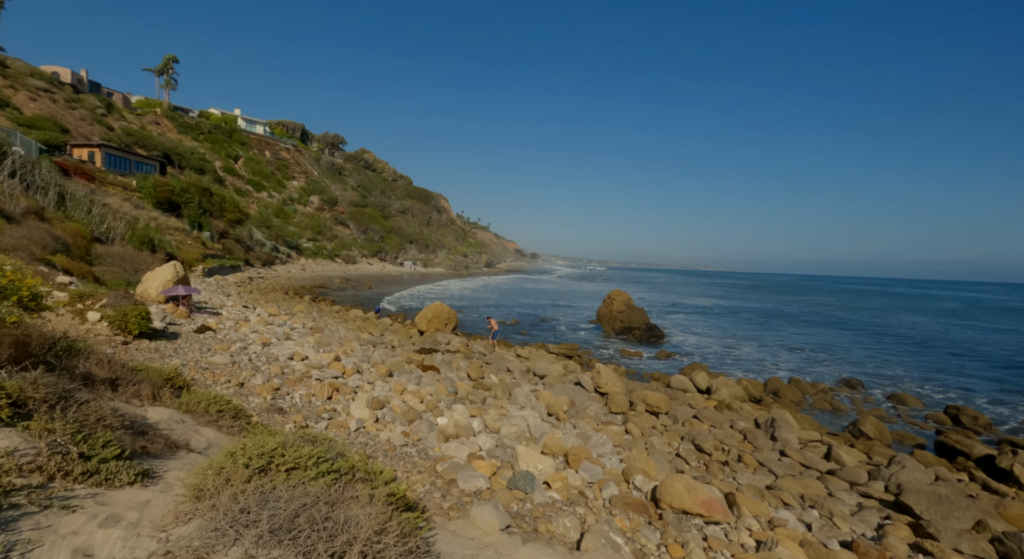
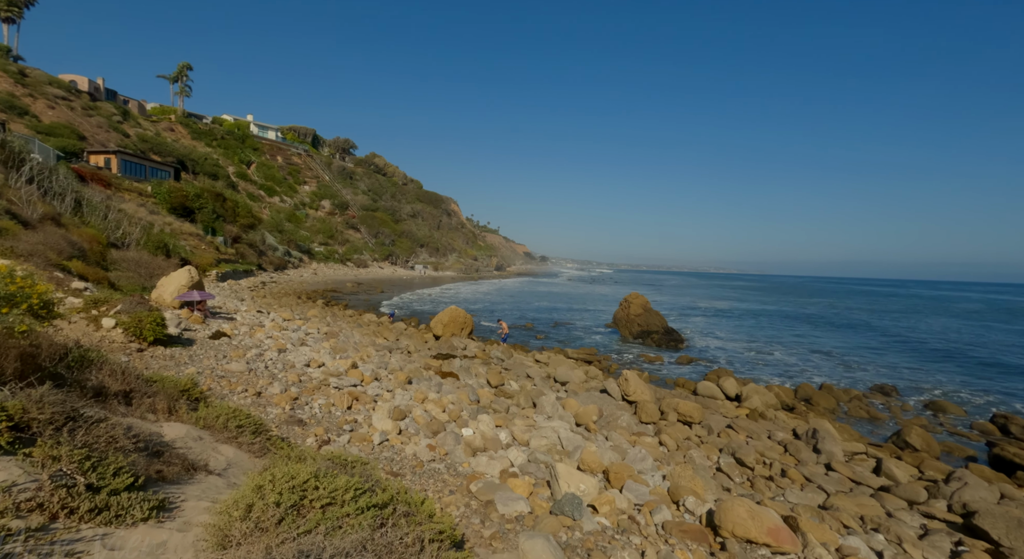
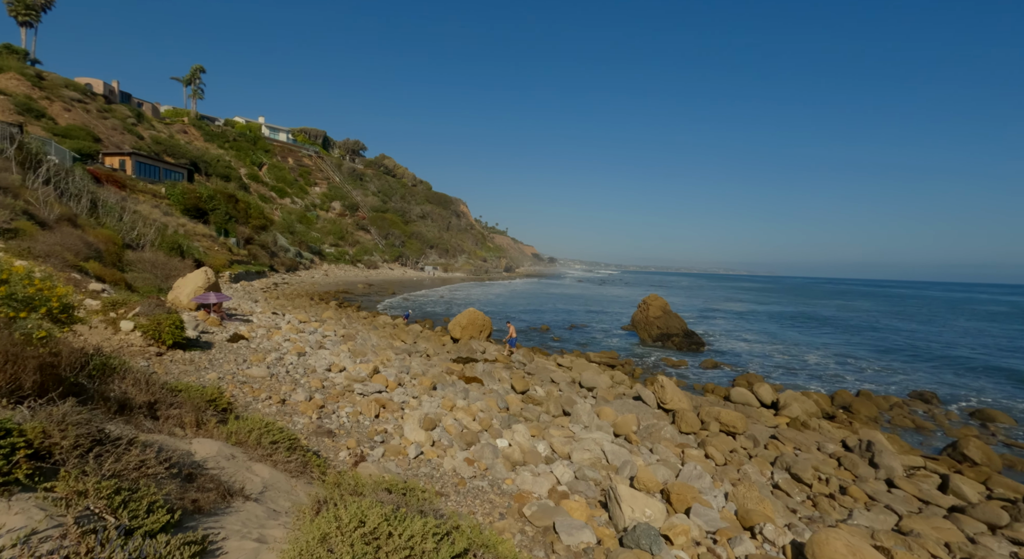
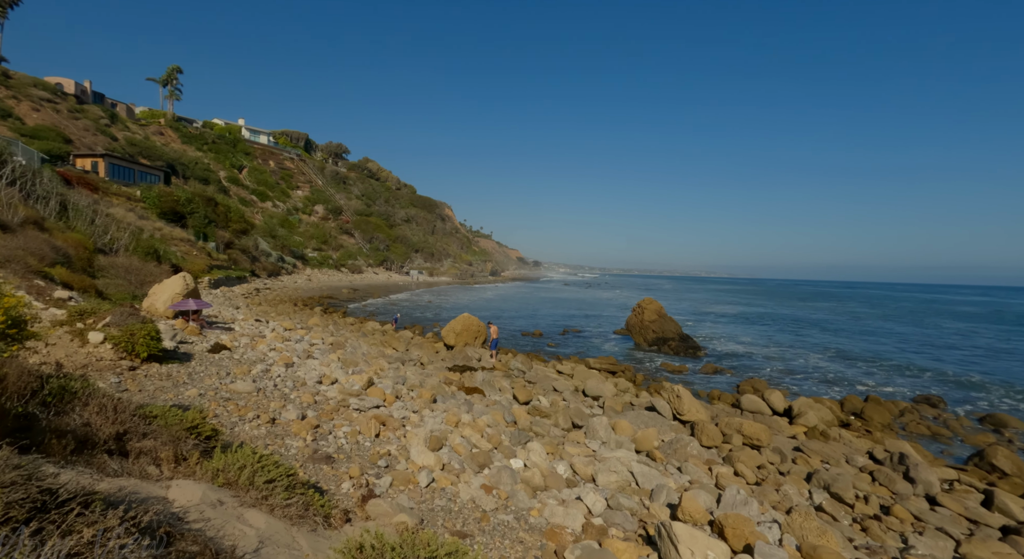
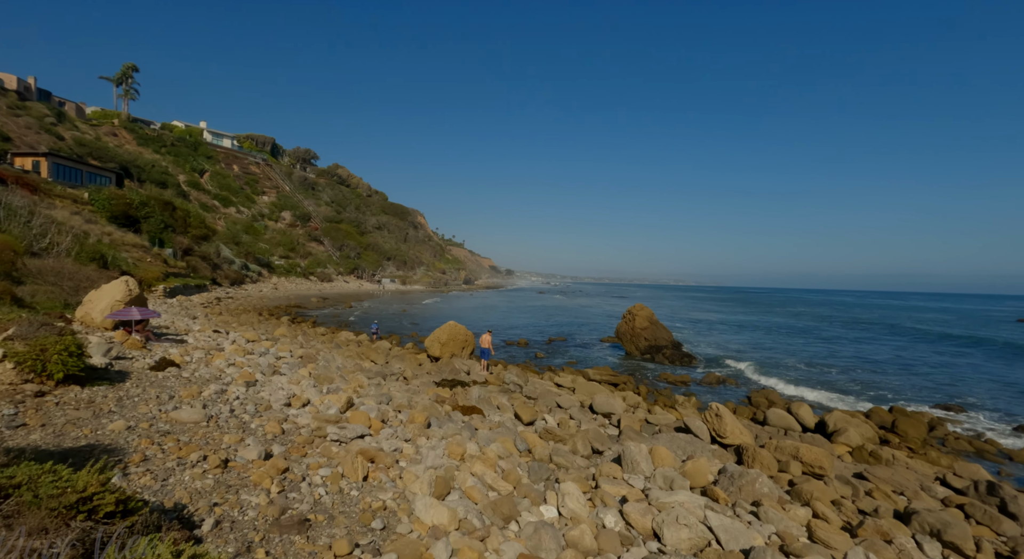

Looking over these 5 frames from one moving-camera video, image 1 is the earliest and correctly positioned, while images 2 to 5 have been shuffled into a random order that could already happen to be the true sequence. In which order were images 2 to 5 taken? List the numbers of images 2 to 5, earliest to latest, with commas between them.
2, 3, 4, 5
